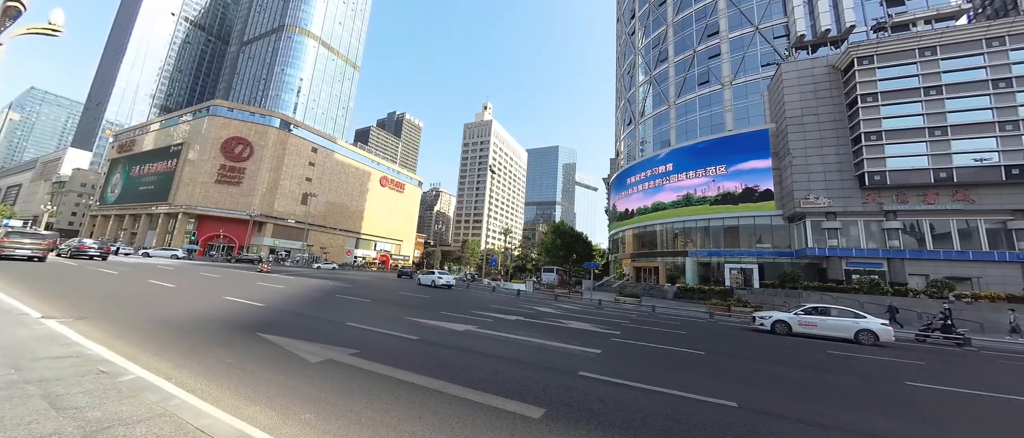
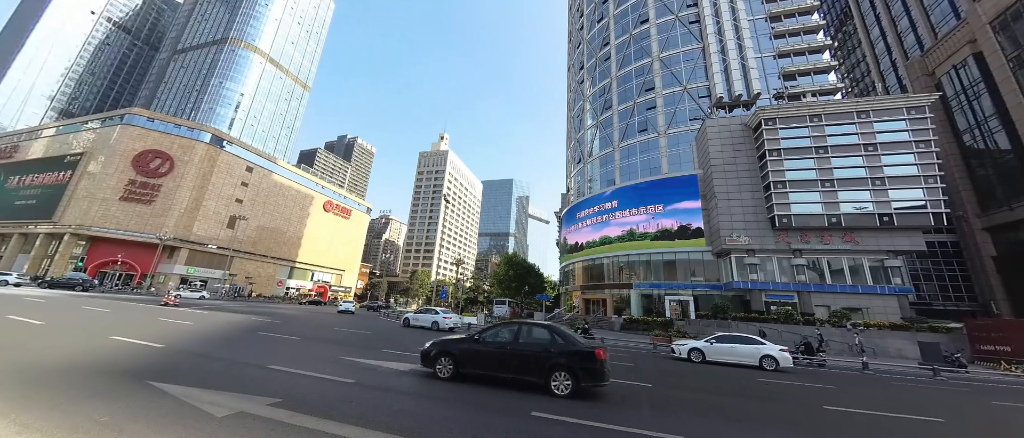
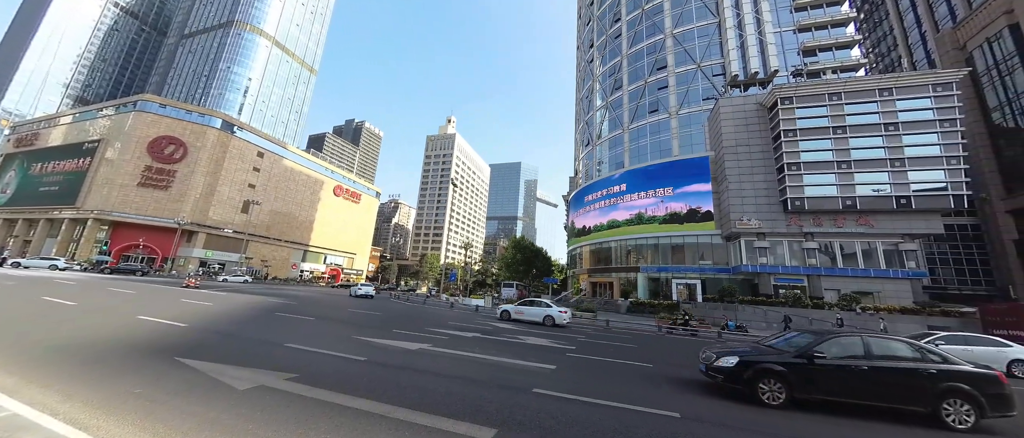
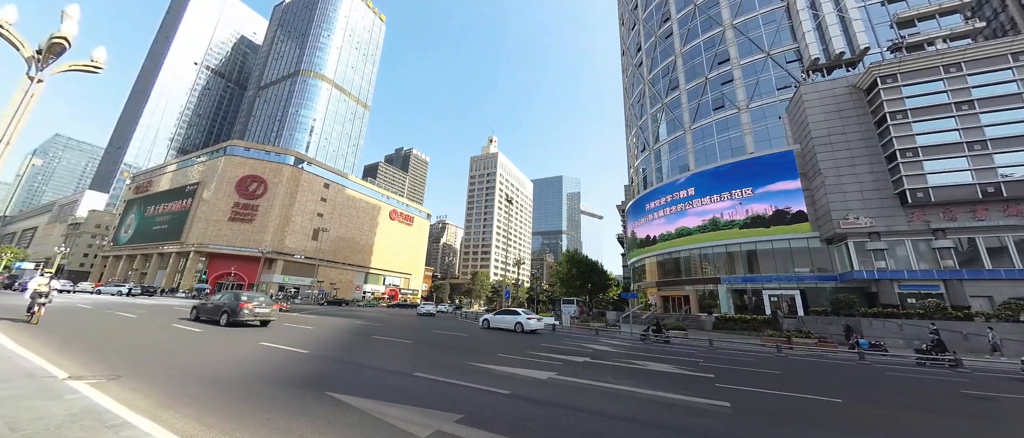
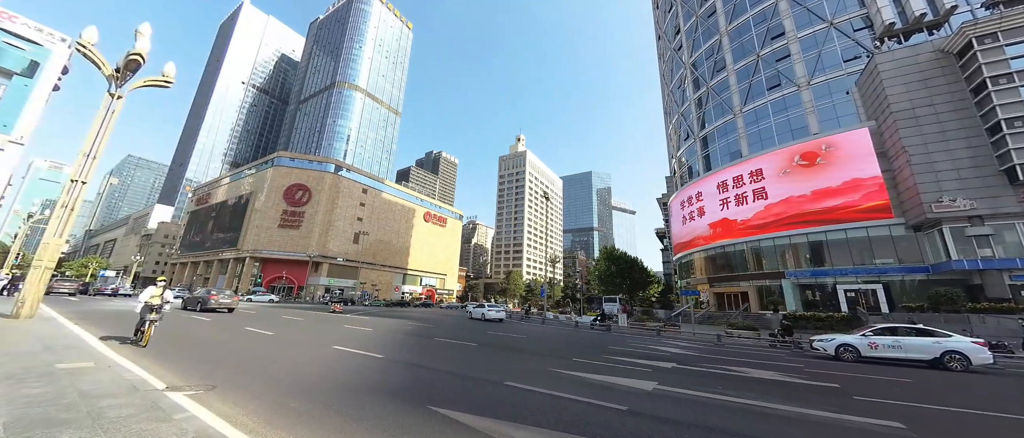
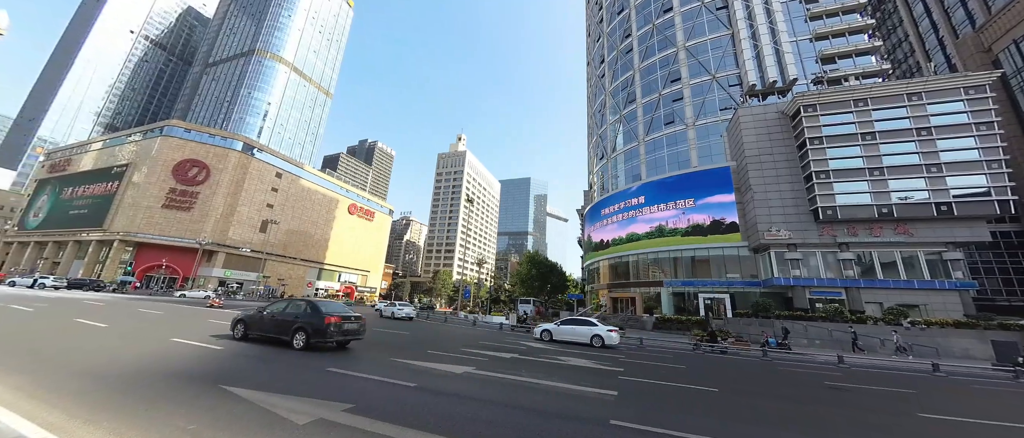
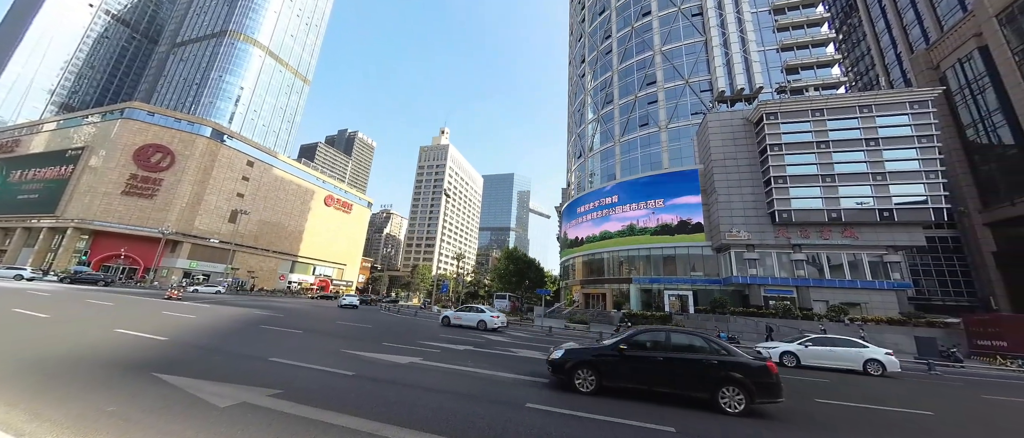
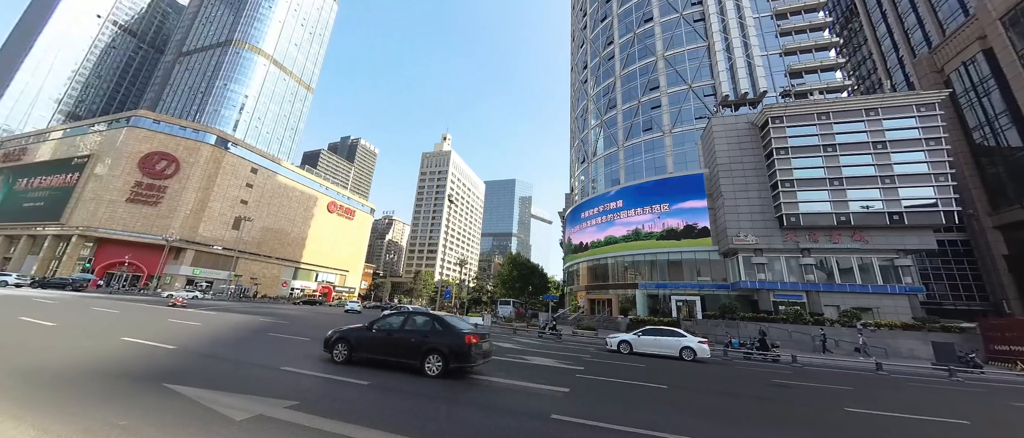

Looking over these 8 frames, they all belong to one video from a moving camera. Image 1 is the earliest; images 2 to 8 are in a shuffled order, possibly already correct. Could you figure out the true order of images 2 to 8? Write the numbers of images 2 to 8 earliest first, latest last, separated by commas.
3, 7, 2, 8, 6, 4, 5
